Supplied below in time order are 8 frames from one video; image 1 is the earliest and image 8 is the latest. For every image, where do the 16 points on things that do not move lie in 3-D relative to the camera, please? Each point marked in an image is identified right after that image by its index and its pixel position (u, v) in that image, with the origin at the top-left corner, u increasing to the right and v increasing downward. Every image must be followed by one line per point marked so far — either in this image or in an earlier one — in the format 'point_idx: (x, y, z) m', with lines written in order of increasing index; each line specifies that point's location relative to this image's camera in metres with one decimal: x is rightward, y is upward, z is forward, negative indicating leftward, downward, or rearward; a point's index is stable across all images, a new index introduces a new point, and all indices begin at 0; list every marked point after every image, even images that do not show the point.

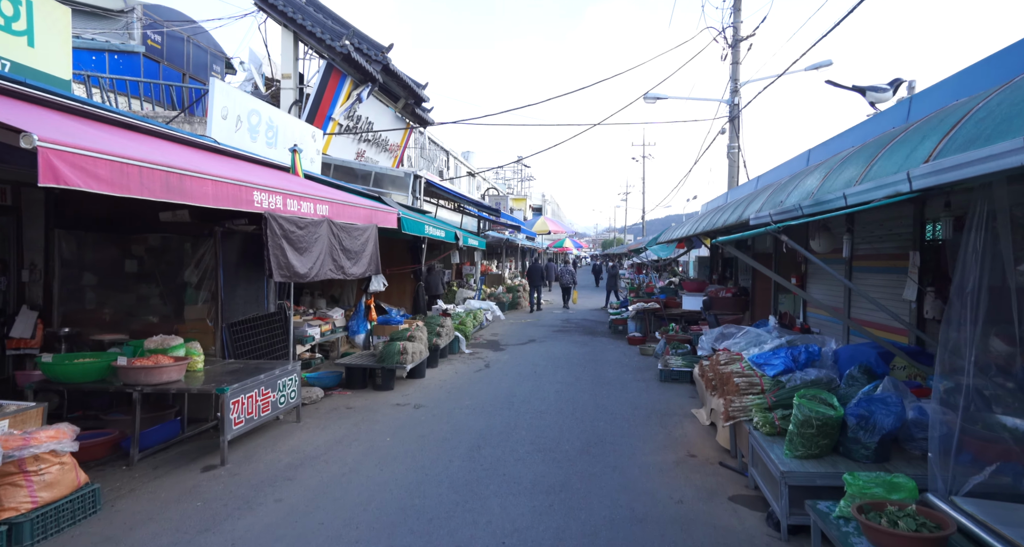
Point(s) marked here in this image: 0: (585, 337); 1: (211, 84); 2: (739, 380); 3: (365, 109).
0: (+1.7, -1.6, +13.6) m
1: (-4.3, +2.7, +8.1) m
2: (+2.0, -0.9, +4.9) m
3: (-4.5, +5.0, +17.0) m
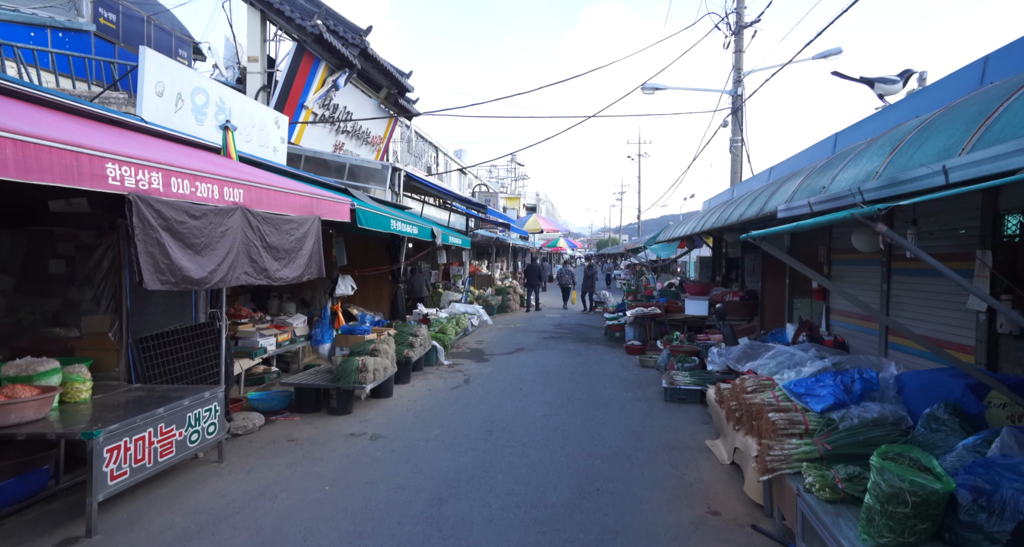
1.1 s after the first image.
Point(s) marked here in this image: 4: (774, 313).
0: (+1.4, -1.6, +12.5) m
1: (-4.6, +2.7, +6.9) m
2: (+1.8, -1.0, +3.7) m
3: (-4.8, +4.9, +15.8) m
4: (+5.4, -0.8, +11.3) m
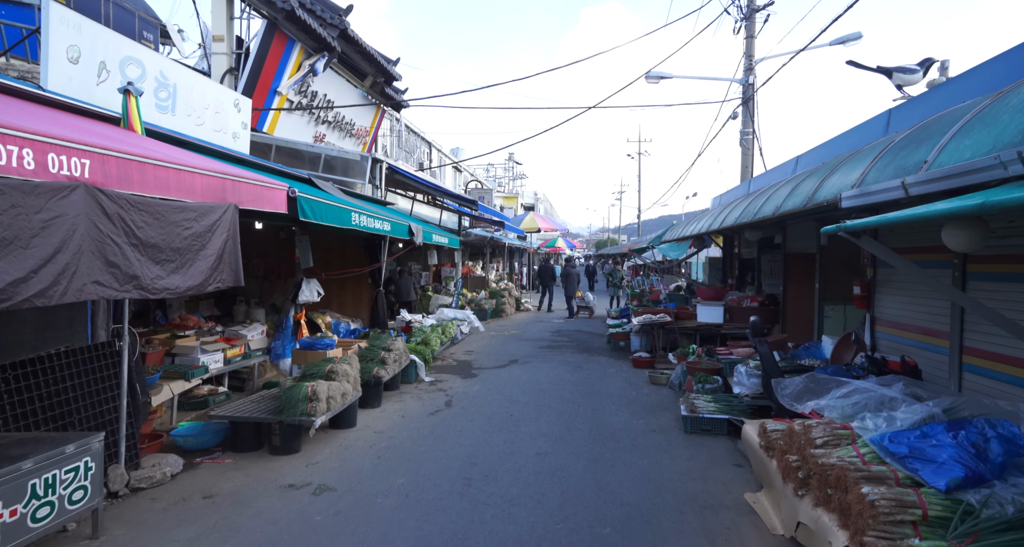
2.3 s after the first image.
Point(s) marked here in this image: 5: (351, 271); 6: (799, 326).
0: (+1.3, -1.6, +11.2) m
1: (-4.7, +2.7, +5.7) m
2: (+1.6, -1.0, +2.5) m
3: (-4.9, +4.9, +14.6) m
4: (+5.3, -0.9, +10.1) m
5: (-3.0, +0.1, +10.5) m
6: (+5.2, -0.9, +10.4) m
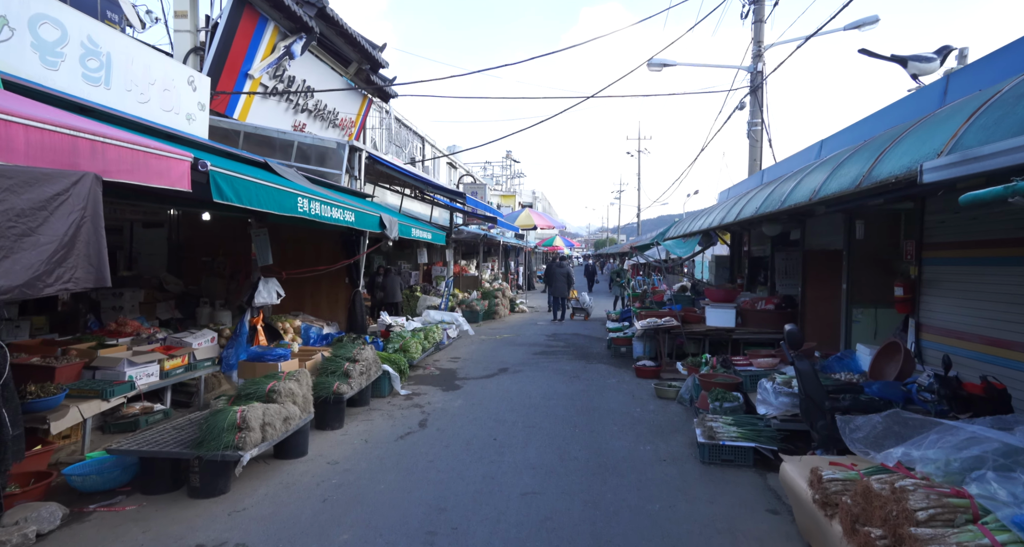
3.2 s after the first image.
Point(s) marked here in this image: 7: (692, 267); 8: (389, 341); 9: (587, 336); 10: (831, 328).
0: (+1.1, -1.6, +10.2) m
1: (-4.8, +2.7, +4.6) m
2: (+1.5, -1.0, +1.5) m
3: (-5.1, +4.9, +13.5) m
4: (+5.1, -0.8, +9.1) m
5: (-3.2, +0.1, +9.5) m
6: (+5.0, -0.9, +9.4) m
7: (+6.2, +0.2, +19.4) m
8: (-1.9, -1.1, +9.0) m
9: (+1.8, -1.5, +13.3) m
10: (+5.2, -0.9, +9.2) m
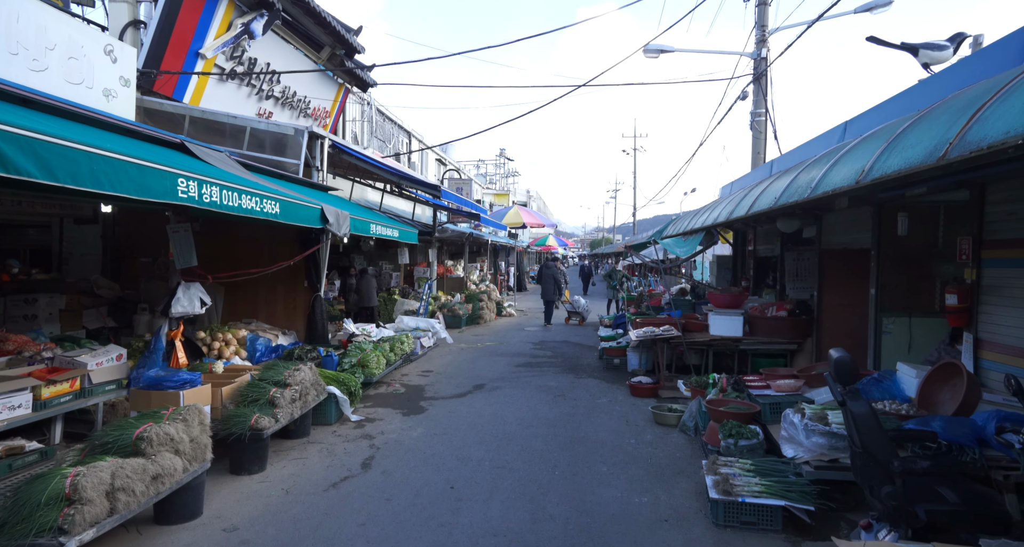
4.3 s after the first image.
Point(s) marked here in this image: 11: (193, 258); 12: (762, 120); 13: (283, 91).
0: (+0.8, -1.7, +9.1) m
1: (-5.1, +2.6, +3.4) m
2: (+1.2, -1.0, +0.3) m
3: (-5.5, +4.9, +12.3) m
4: (+4.8, -0.9, +8.0) m
5: (-3.5, 0.0, +8.3) m
6: (+4.7, -0.9, +8.2) m
7: (+5.8, +0.2, +18.3) m
8: (-2.3, -1.1, +7.9) m
9: (+1.4, -1.5, +12.1) m
10: (+4.9, -0.9, +8.0) m
11: (-3.5, +0.2, +6.1) m
12: (+6.8, +4.2, +15.3) m
13: (-5.5, +4.4, +13.7) m
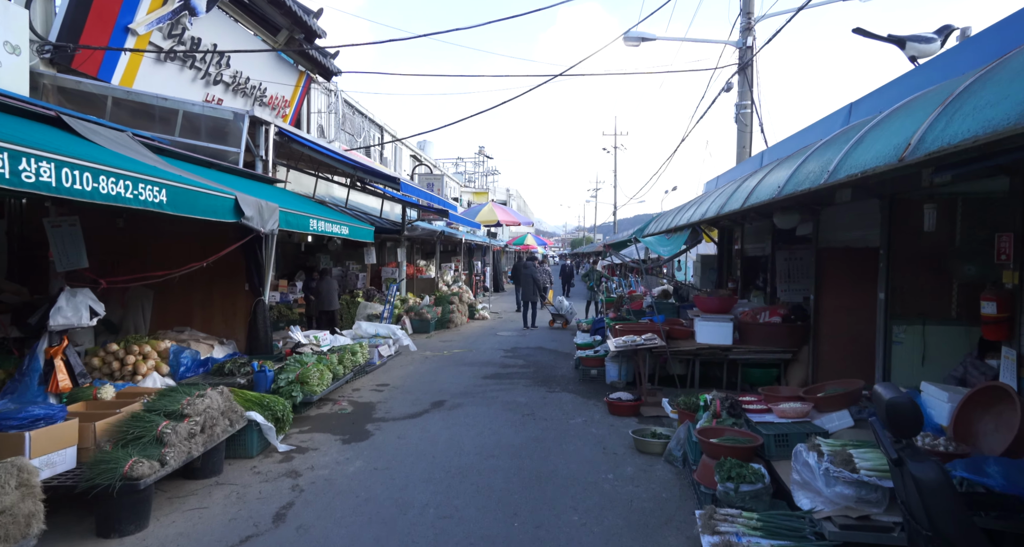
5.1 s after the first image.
0: (+0.3, -1.7, +8.1) m
1: (-5.5, +2.6, +2.3) m
2: (+1.0, -1.1, -0.6) m
3: (-6.1, +4.8, +11.2) m
4: (+4.3, -0.9, +7.2) m
5: (-4.0, 0.0, +7.2) m
6: (+4.2, -1.0, +7.4) m
7: (+5.0, +0.2, +17.5) m
8: (-2.7, -1.1, +6.8) m
9: (+0.8, -1.5, +11.2) m
10: (+4.4, -1.0, +7.2) m
11: (-3.9, +0.1, +5.1) m
12: (+6.1, +4.1, +14.6) m
13: (-6.2, +4.4, +12.6) m
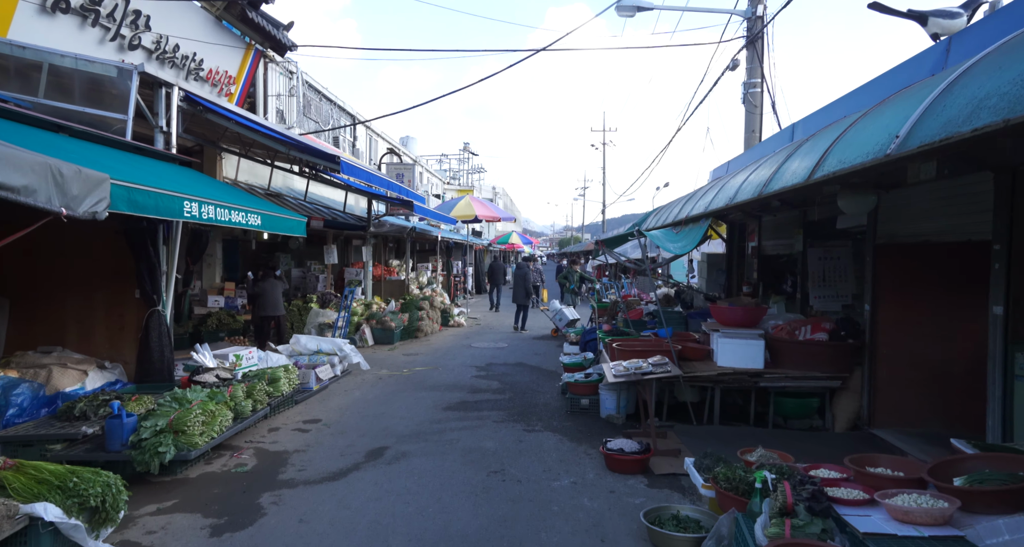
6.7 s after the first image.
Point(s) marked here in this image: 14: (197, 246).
0: (-0.1, -1.7, +6.2) m
1: (-5.7, +2.6, +0.3) m
2: (+0.8, -1.1, -2.5) m
3: (-6.5, +4.8, +9.1) m
4: (+4.0, -0.9, +5.3) m
5: (-4.3, 0.0, +5.2) m
6: (+3.9, -1.0, +5.6) m
7: (+4.4, +0.1, +15.7) m
8: (-3.1, -1.2, +4.9) m
9: (+0.4, -1.6, +9.3) m
10: (+4.1, -1.0, +5.4) m
11: (-4.2, +0.1, +3.1) m
12: (+5.6, +4.1, +12.8) m
13: (-6.6, +4.3, +10.5) m
14: (-6.6, +0.6, +12.0) m
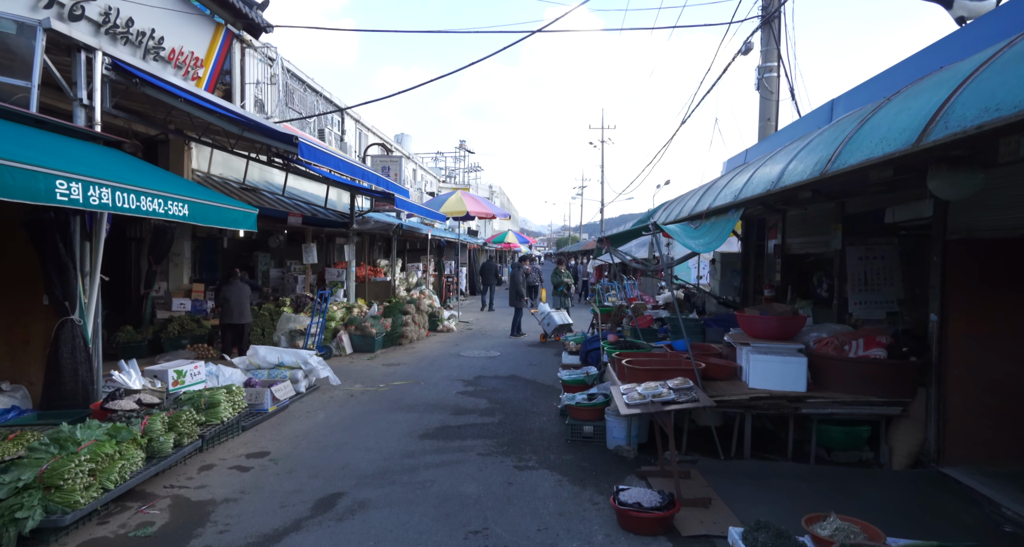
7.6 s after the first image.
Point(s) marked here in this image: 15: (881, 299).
0: (-0.2, -1.7, +5.1) m
1: (-5.8, +2.5, -0.9) m
2: (+0.7, -1.1, -3.6) m
3: (-6.6, +4.8, +8.0) m
4: (+3.9, -1.0, +4.2) m
5: (-4.4, -0.1, +4.1) m
6: (+3.7, -1.0, +4.5) m
7: (+4.3, +0.1, +14.6) m
8: (-3.2, -1.2, +3.7) m
9: (+0.2, -1.6, +8.2) m
10: (+4.0, -1.0, +4.3) m
11: (-4.3, +0.1, +1.9) m
12: (+5.4, +4.1, +11.7) m
13: (-6.8, +4.3, +9.4) m
14: (-6.8, +0.6, +10.8) m
15: (+4.2, -0.3, +6.4) m
